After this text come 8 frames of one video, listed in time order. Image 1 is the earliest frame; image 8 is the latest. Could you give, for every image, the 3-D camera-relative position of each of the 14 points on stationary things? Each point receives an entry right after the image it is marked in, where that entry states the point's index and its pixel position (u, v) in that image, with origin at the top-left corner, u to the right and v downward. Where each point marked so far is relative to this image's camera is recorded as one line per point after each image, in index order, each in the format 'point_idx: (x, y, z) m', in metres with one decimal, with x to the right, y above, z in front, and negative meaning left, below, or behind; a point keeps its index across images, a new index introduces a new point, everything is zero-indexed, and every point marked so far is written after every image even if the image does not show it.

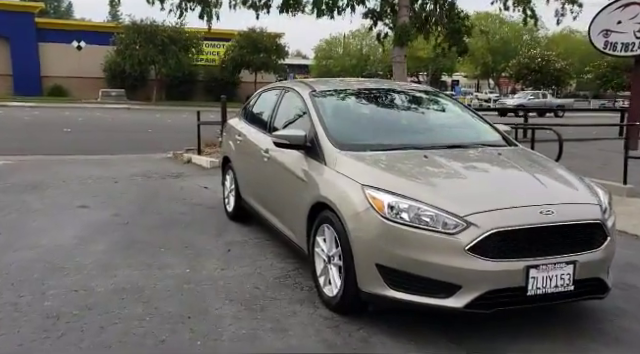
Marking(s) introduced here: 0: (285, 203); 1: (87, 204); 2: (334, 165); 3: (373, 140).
0: (-0.3, -0.2, +4.6) m
1: (-2.9, -0.3, +7.1) m
2: (+0.1, +0.1, +3.8) m
3: (+0.3, +0.3, +4.2) m
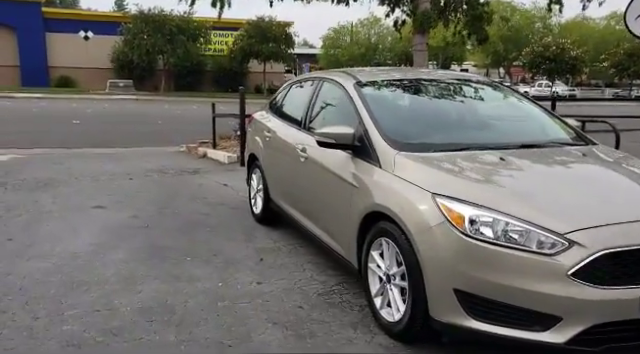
0: (0.0, -0.2, +4.2) m
1: (-2.6, -0.3, +6.7) m
2: (+0.4, +0.1, +3.3) m
3: (+0.6, +0.3, +3.7) m
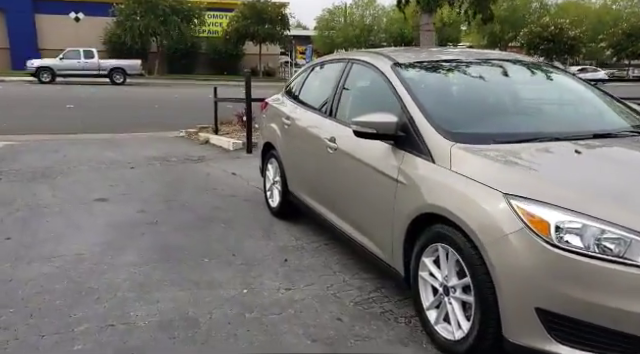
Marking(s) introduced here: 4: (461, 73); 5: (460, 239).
0: (+0.2, -0.2, +3.7) m
1: (-2.4, -0.2, +6.2) m
2: (+0.7, +0.1, +2.9) m
3: (+0.9, +0.3, +3.3) m
4: (+0.9, +0.7, +3.9) m
5: (+0.7, -0.3, +2.7) m
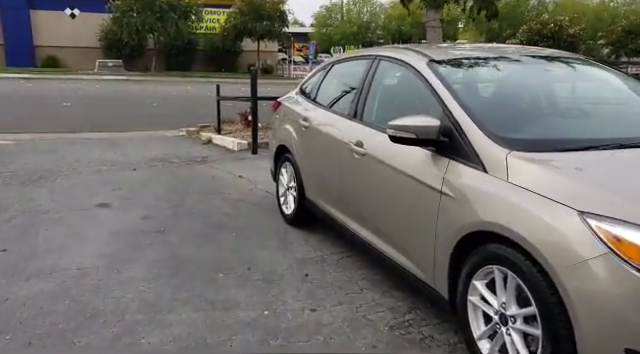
0: (+0.4, -0.2, +3.4) m
1: (-2.2, -0.3, +5.9) m
2: (+0.8, 0.0, +2.6) m
3: (+1.0, +0.2, +3.0) m
4: (+1.1, +0.7, +3.5) m
5: (+0.8, -0.4, +2.3) m
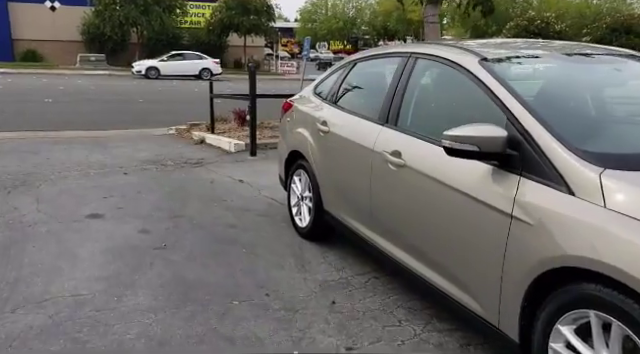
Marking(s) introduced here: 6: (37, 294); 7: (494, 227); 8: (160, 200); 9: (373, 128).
0: (+0.6, -0.3, +3.0) m
1: (-2.1, -0.3, +5.3) m
2: (+1.1, -0.1, +2.2) m
3: (+1.2, +0.2, +2.5) m
4: (+1.3, +0.6, +3.1) m
5: (+1.1, -0.4, +1.9) m
6: (-1.7, -0.7, +3.4) m
7: (+0.8, -0.2, +2.5) m
8: (-1.7, -0.2, +5.8) m
9: (+0.3, +0.3, +3.6) m
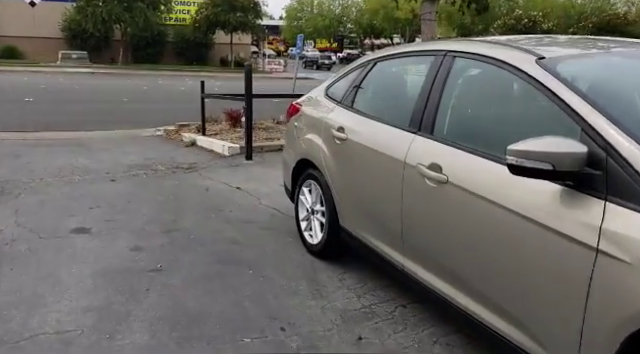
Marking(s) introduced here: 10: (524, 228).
0: (+0.7, -0.4, +2.5) m
1: (-2.0, -0.4, +4.8) m
2: (+1.2, -0.2, +1.7) m
3: (+1.4, +0.1, +2.1) m
4: (+1.4, +0.5, +2.7) m
5: (+1.2, -0.5, +1.5) m
6: (-1.6, -0.8, +2.9) m
7: (+0.9, -0.3, +2.1) m
8: (-1.6, -0.3, +5.3) m
9: (+0.5, +0.2, +3.1) m
10: (+0.8, -0.2, +2.3) m
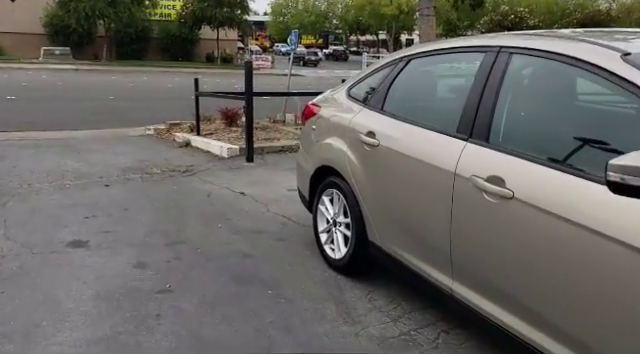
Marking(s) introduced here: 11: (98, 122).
0: (+0.9, -0.5, +2.2) m
1: (-1.9, -0.5, +4.4) m
2: (+1.4, -0.2, +1.4) m
3: (+1.6, 0.0, +1.8) m
4: (+1.6, +0.4, +2.3) m
5: (+1.5, -0.6, +1.2) m
6: (-1.4, -0.9, +2.5) m
7: (+1.1, -0.4, +1.8) m
8: (-1.5, -0.4, +4.9) m
9: (+0.6, +0.2, +2.8) m
10: (+1.0, -0.3, +2.0) m
11: (-5.0, +1.2, +12.8) m
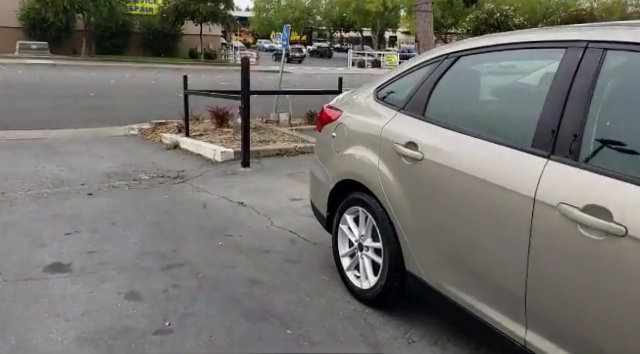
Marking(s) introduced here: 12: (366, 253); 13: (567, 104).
0: (+1.1, -0.6, +1.7) m
1: (-1.8, -0.6, +3.8) m
2: (+1.7, -0.3, +0.9) m
3: (+1.8, -0.1, +1.3) m
4: (+1.8, +0.3, +1.9) m
5: (+1.7, -0.7, +0.7) m
6: (-1.2, -1.0, +2.0) m
7: (+1.4, -0.5, +1.3) m
8: (-1.4, -0.5, +4.3) m
9: (+0.8, +0.1, +2.3) m
10: (+1.2, -0.4, +1.5) m
11: (-5.2, +1.2, +12.1) m
12: (+0.3, -0.4, +3.3) m
13: (+1.0, +0.3, +2.2) m
